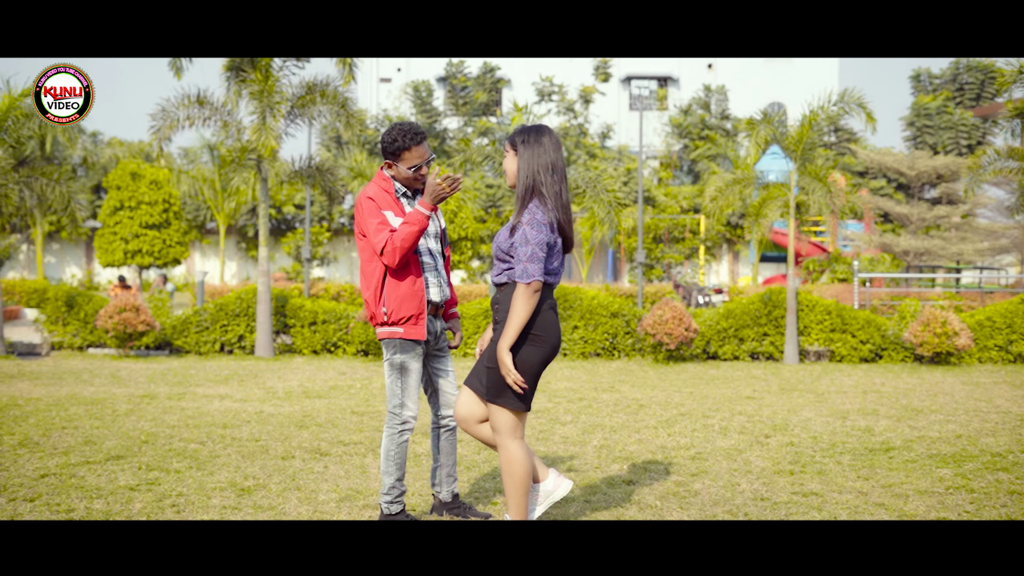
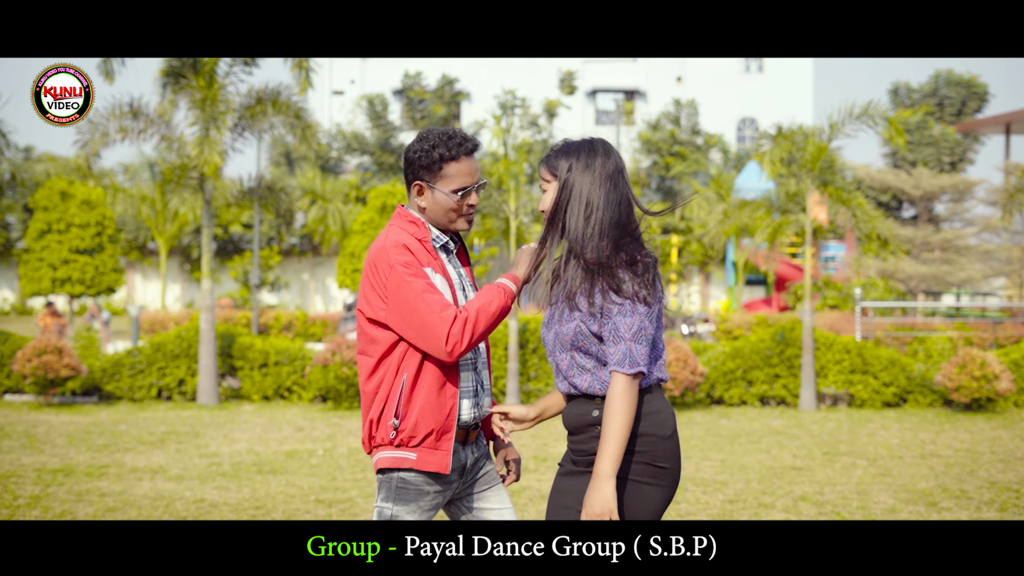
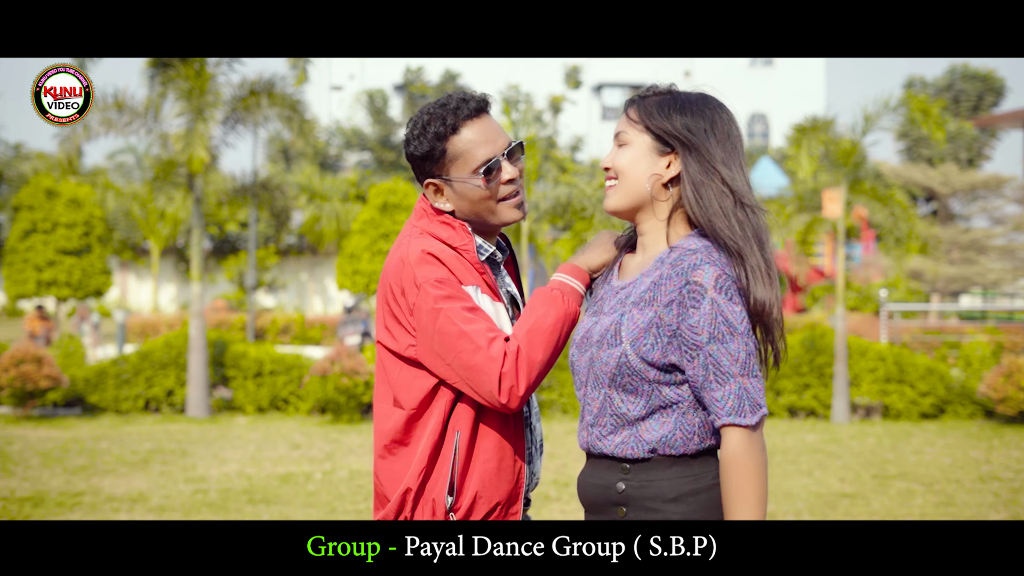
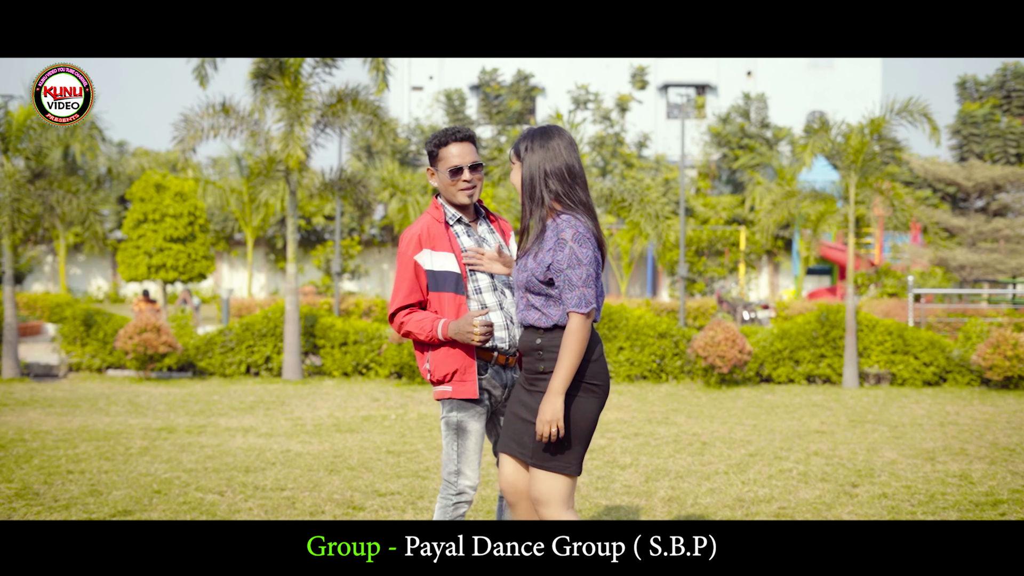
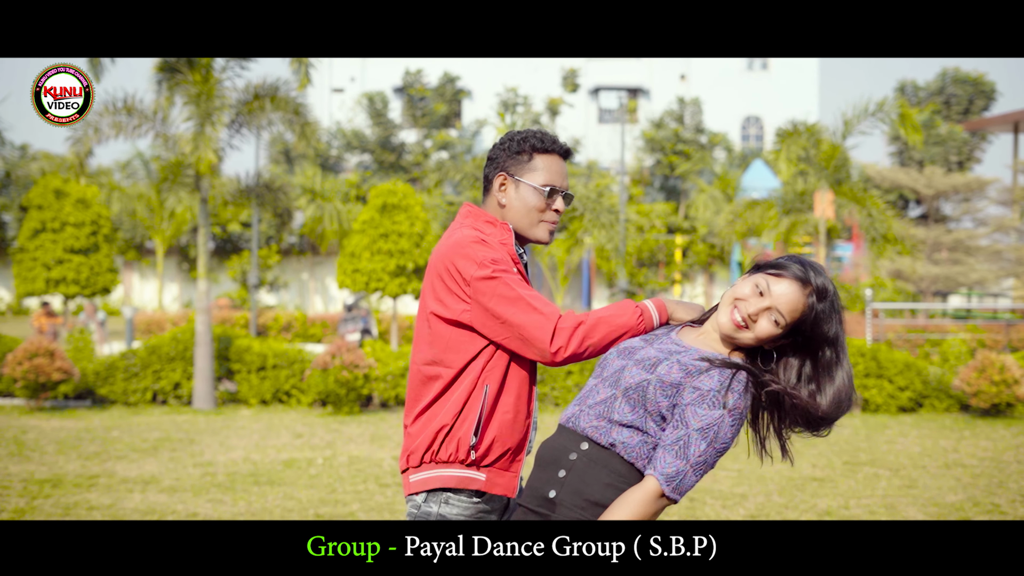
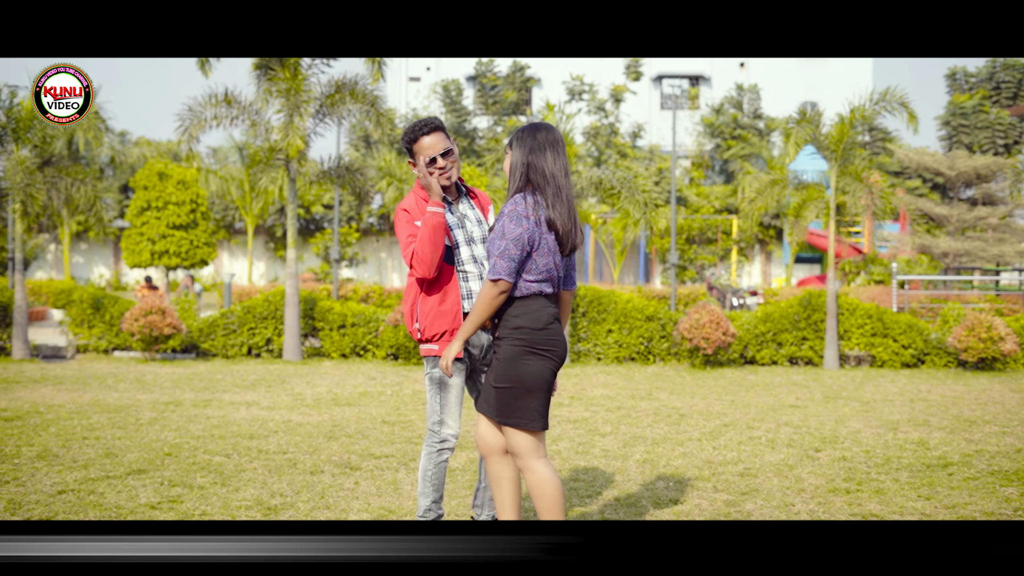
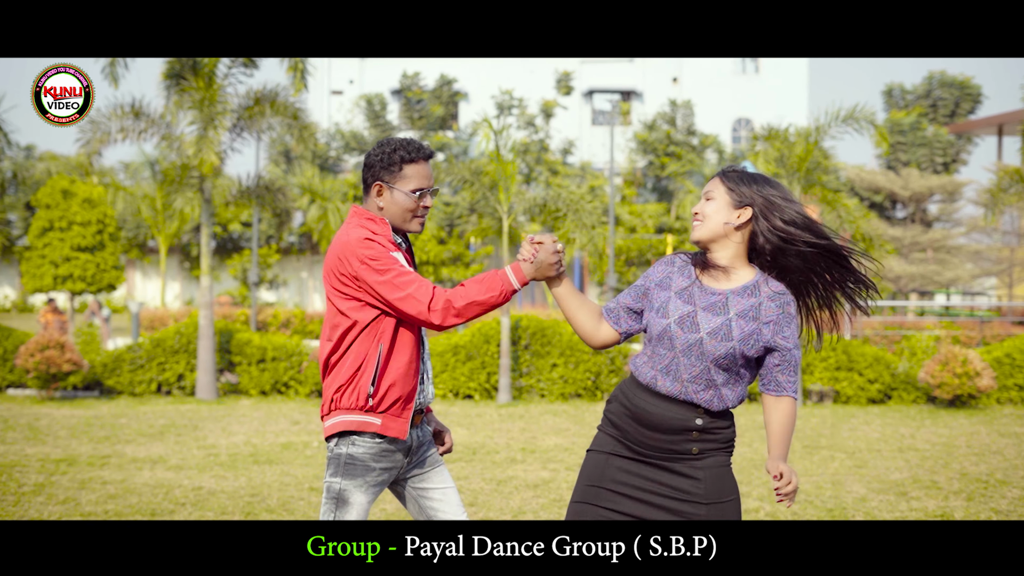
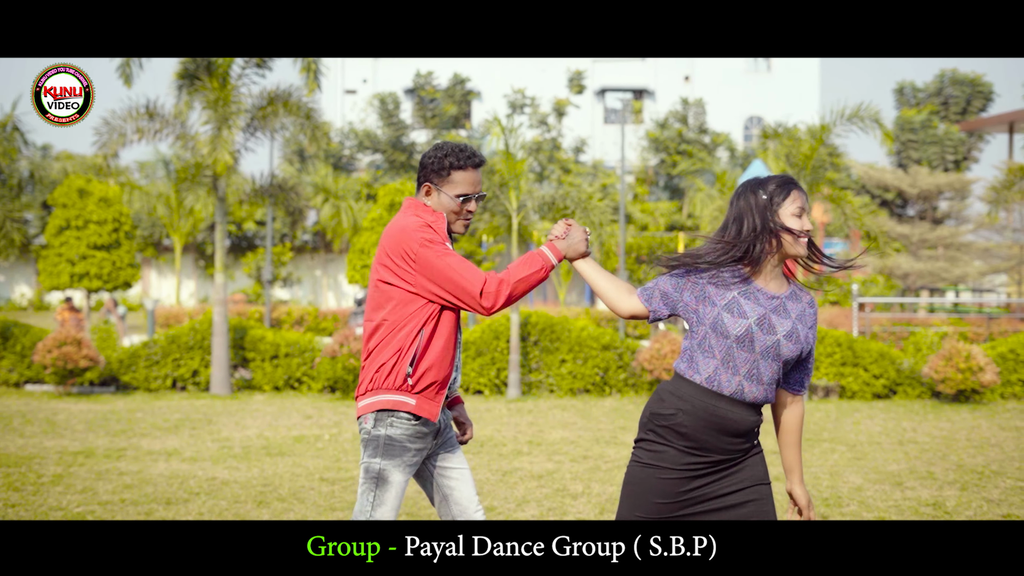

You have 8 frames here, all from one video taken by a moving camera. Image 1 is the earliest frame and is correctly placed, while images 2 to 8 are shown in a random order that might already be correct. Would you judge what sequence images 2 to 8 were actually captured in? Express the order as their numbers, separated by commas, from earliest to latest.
6, 4, 8, 7, 2, 5, 3
